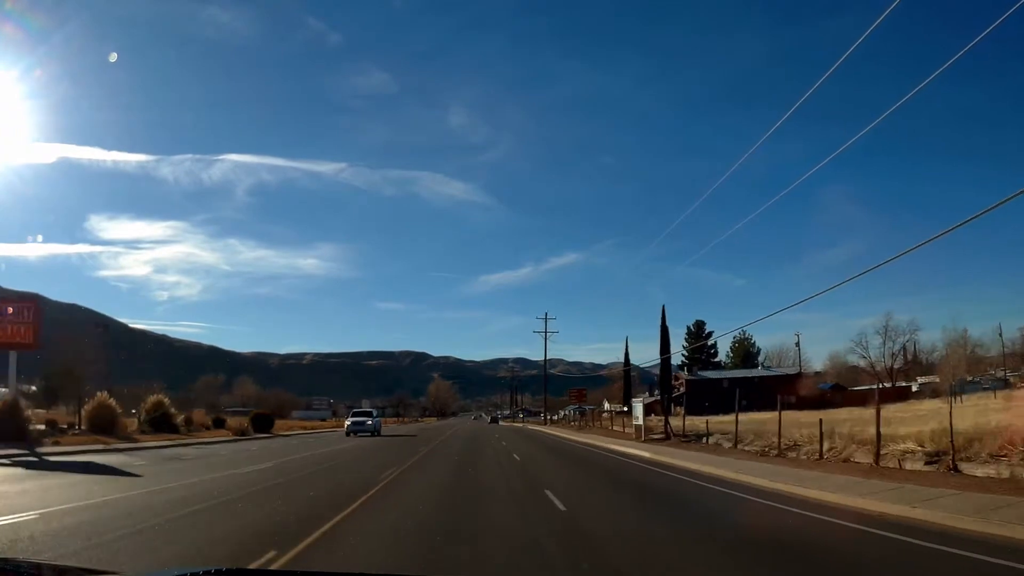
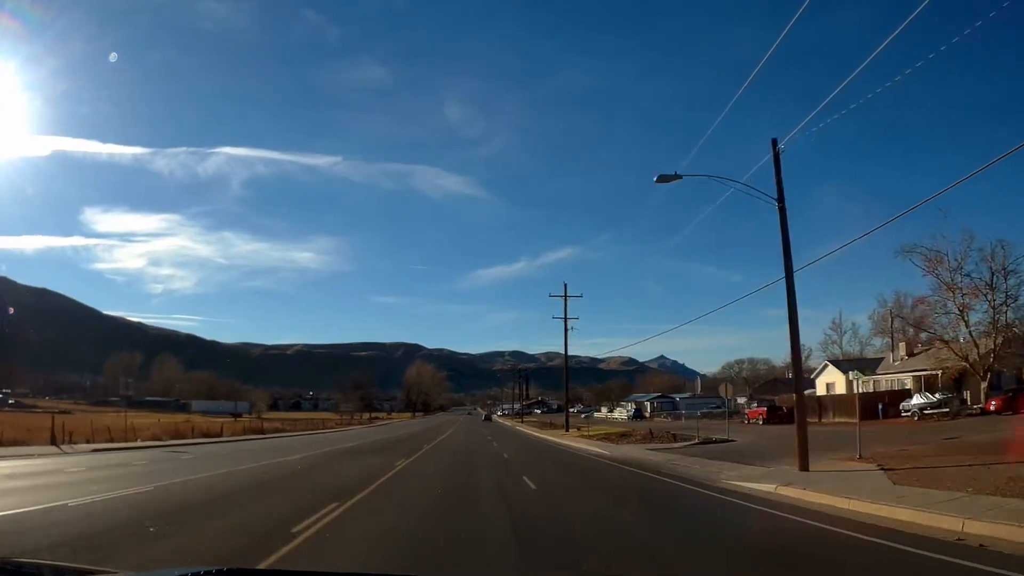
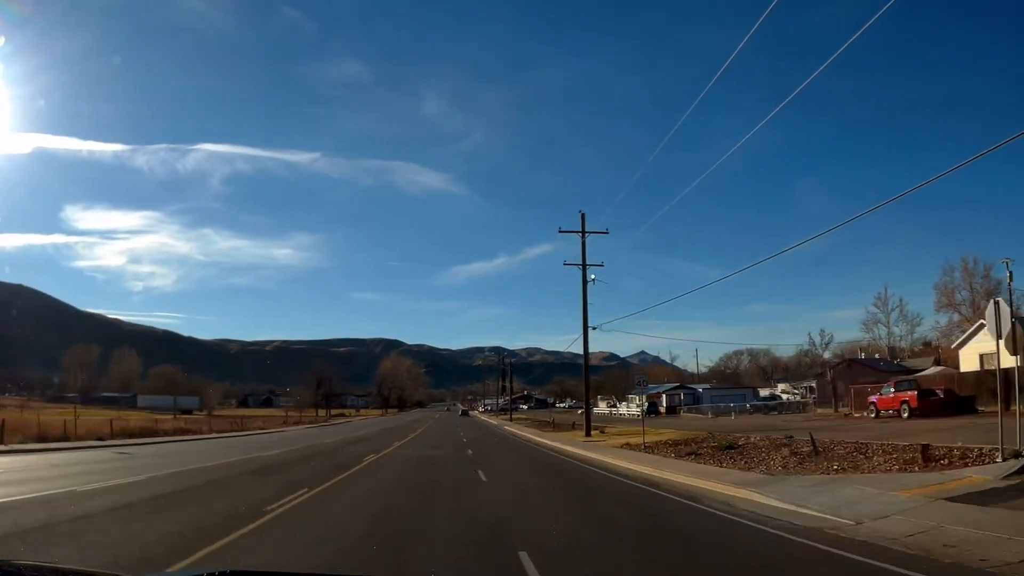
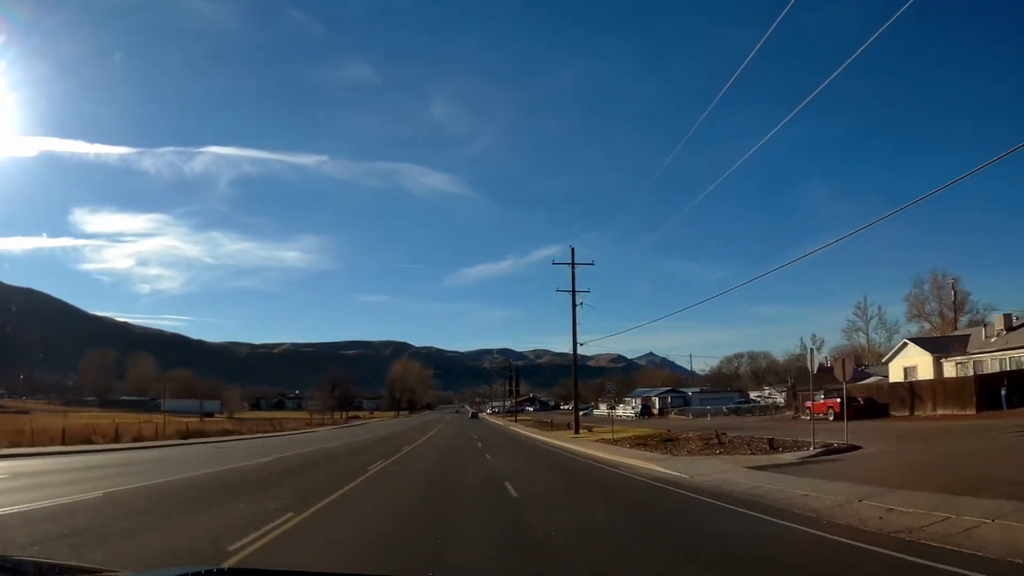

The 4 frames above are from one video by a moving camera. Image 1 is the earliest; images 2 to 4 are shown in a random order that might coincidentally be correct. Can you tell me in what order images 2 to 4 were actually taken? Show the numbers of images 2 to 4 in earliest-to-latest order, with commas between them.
2, 4, 3
